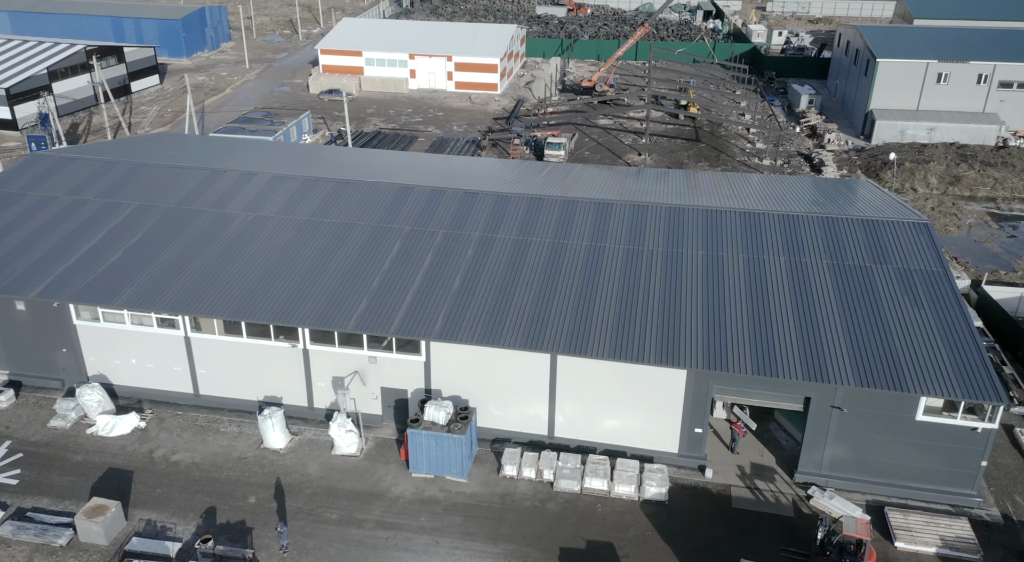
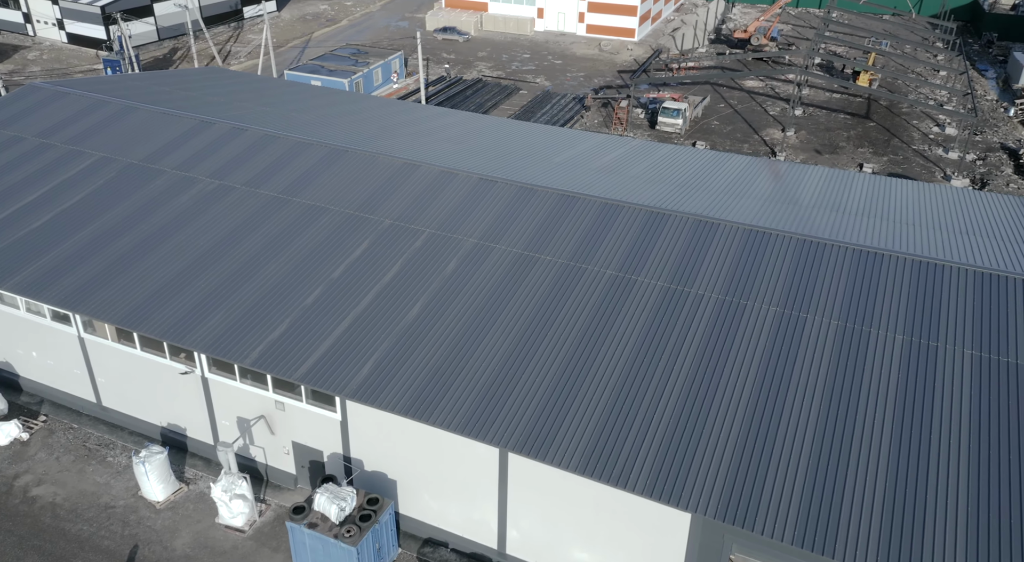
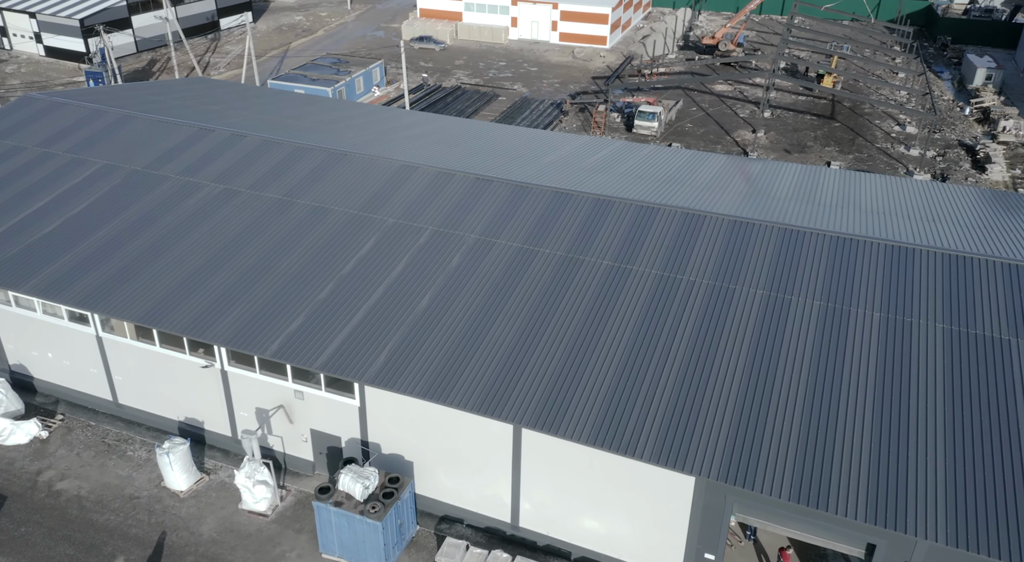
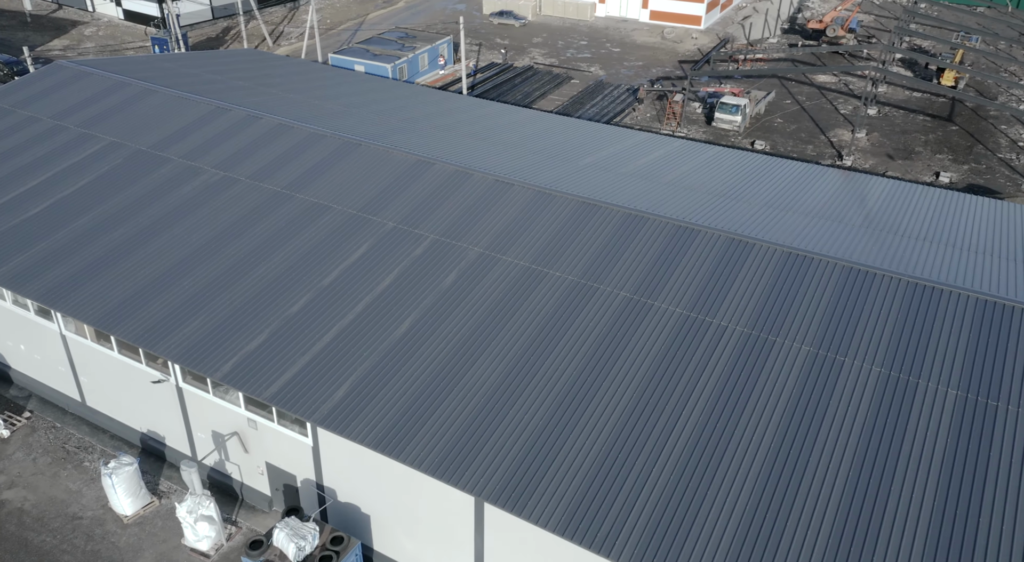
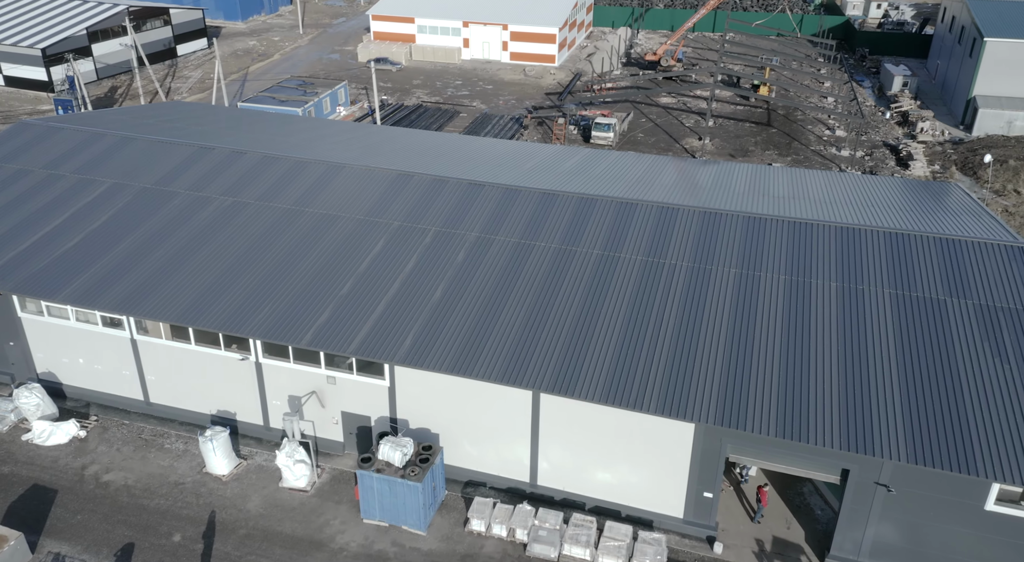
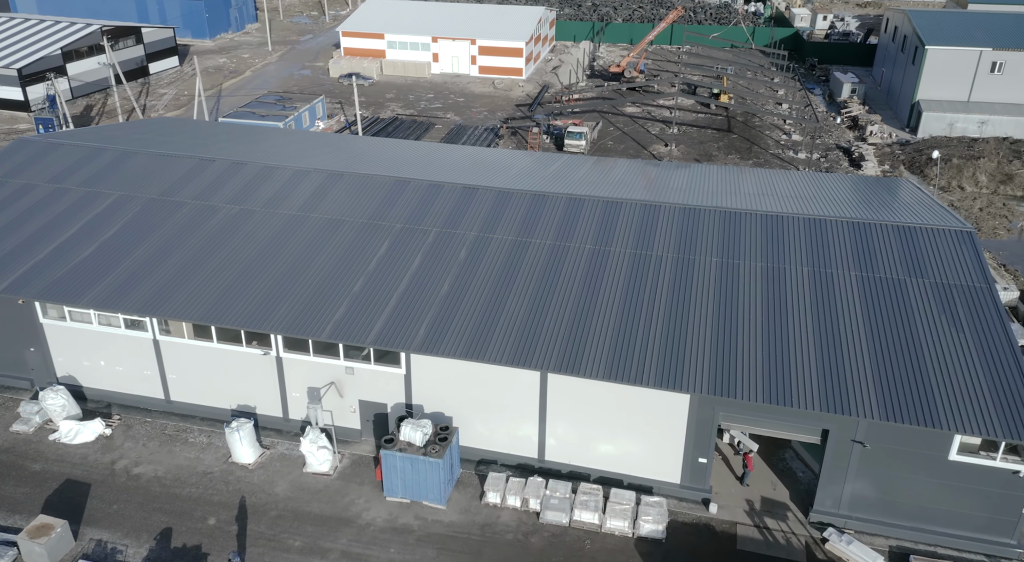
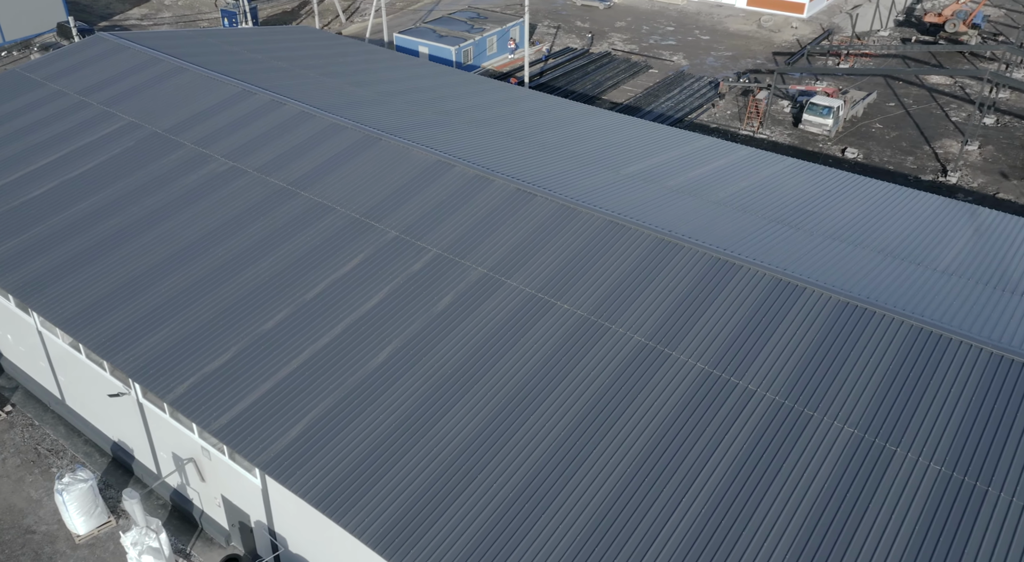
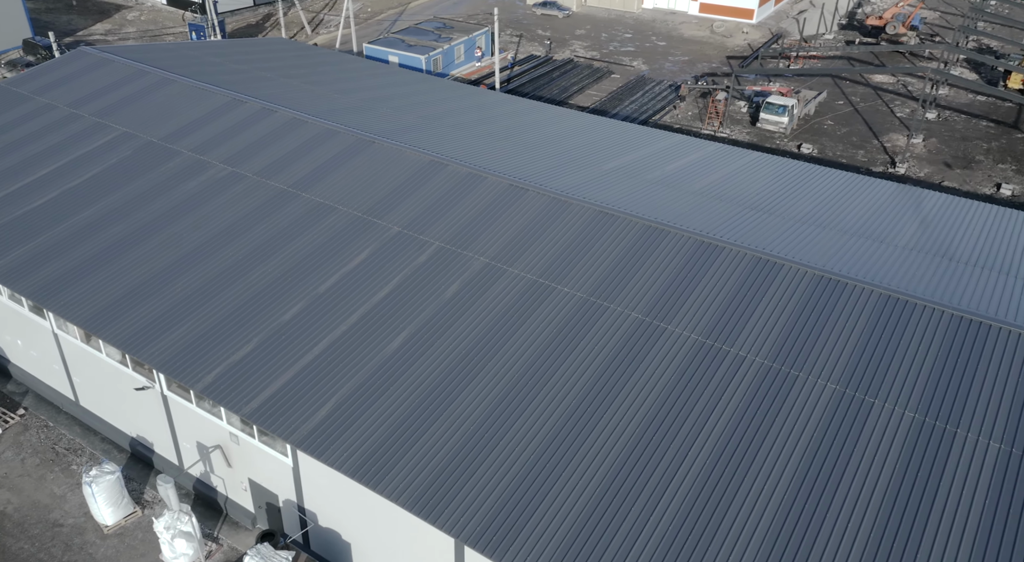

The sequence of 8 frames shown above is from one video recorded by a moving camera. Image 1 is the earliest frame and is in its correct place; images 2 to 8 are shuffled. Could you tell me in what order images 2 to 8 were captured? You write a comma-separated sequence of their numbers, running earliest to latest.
6, 5, 3, 2, 4, 8, 7
